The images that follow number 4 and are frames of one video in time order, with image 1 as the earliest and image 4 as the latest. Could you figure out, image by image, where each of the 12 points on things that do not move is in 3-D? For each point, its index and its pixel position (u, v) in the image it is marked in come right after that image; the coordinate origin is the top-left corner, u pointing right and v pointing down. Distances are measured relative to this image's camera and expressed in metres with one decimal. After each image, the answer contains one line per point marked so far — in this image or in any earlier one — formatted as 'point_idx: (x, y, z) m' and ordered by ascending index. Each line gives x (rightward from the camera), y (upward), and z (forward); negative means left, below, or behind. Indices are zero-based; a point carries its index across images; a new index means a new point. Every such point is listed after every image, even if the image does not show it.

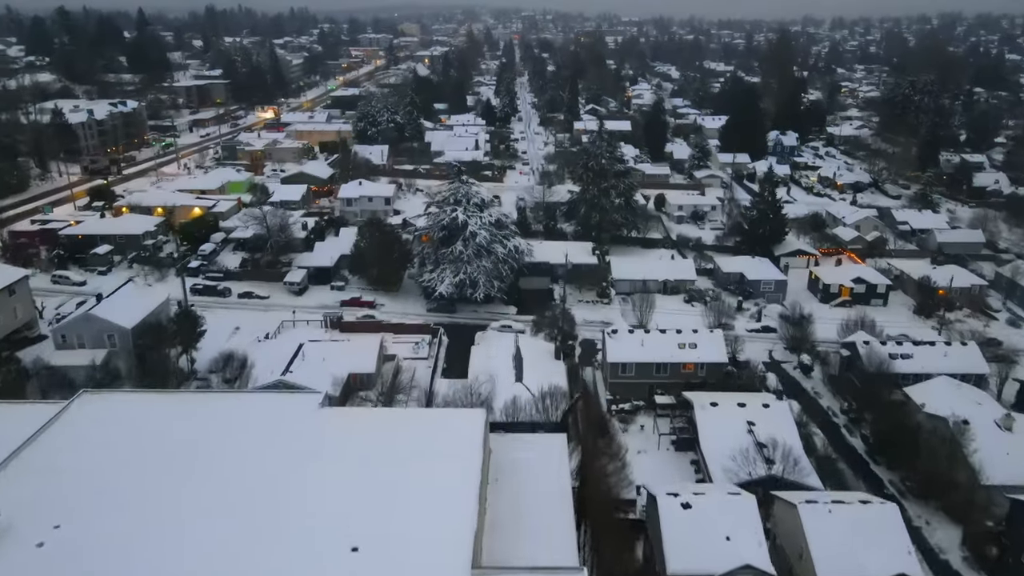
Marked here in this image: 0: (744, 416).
0: (+5.4, -3.0, +16.5) m
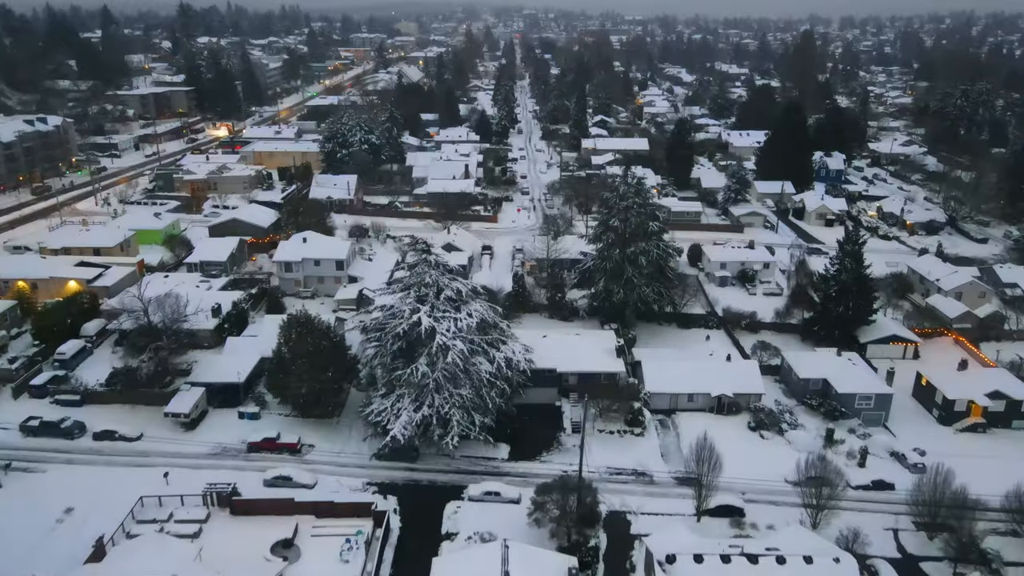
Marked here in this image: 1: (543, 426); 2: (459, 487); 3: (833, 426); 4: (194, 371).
0: (+5.2, -6.3, +8.3) m
1: (+0.9, -3.6, +18.8) m
2: (-1.2, -4.6, +16.2) m
3: (+8.8, -3.8, +19.4) m
4: (-8.5, -2.2, +18.9) m
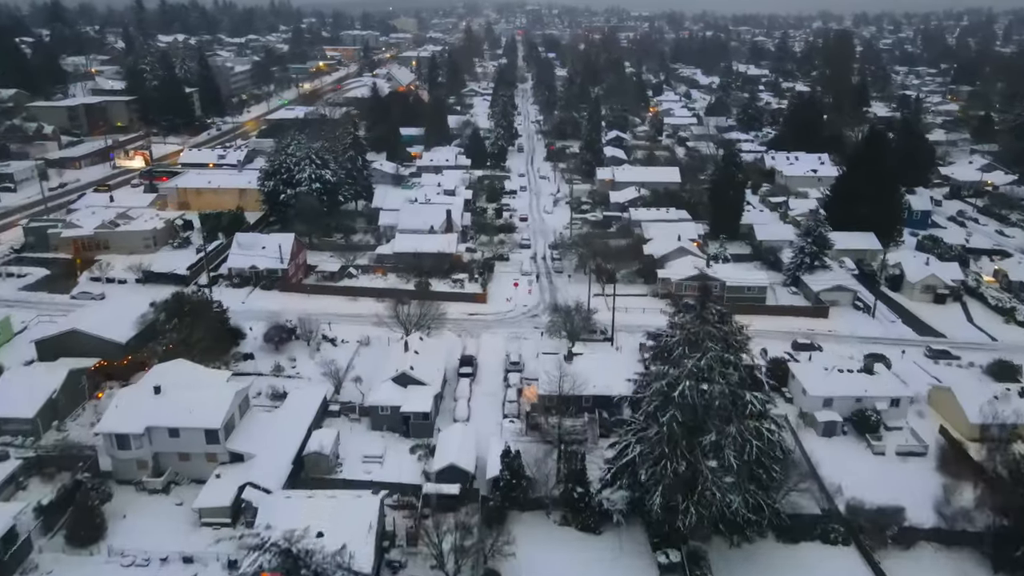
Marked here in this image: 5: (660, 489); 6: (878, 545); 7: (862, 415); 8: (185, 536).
0: (+4.8, -10.3, -1.8) m
1: (+0.6, -7.5, +8.7) m
2: (-1.5, -8.5, +6.2) m
3: (+8.6, -7.7, +9.3) m
4: (-8.8, -6.1, +8.9) m
5: (+3.0, -3.5, +13.7) m
6: (+7.6, -5.3, +14.4) m
7: (+9.1, -3.2, +18.1) m
8: (-6.3, -4.7, +13.6) m
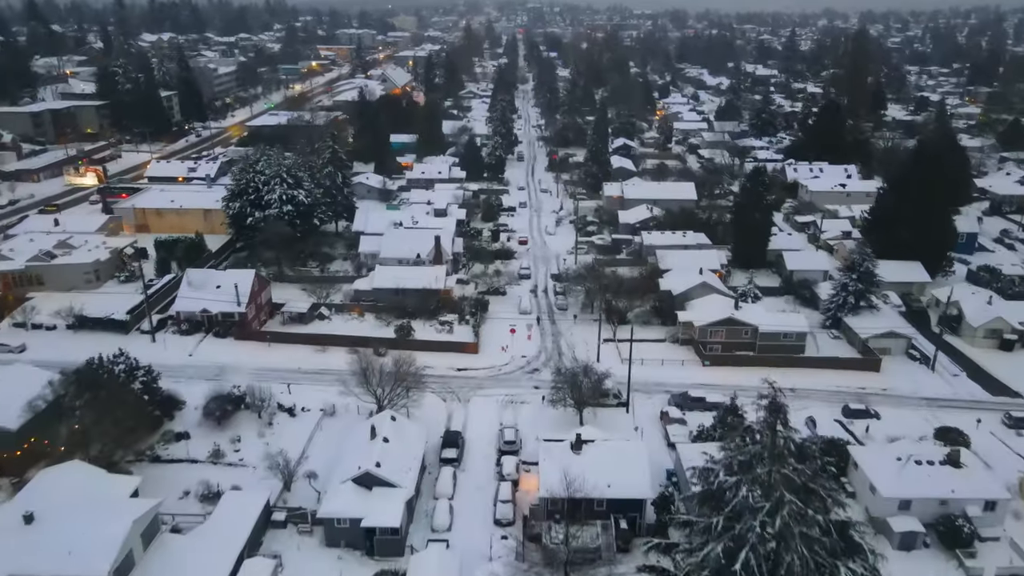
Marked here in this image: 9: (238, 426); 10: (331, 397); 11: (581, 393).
0: (+4.7, -11.8, -5.6) m
1: (+0.4, -9.1, +4.9) m
2: (-1.7, -10.0, +2.4) m
3: (+8.4, -9.3, +5.5) m
4: (-8.9, -7.7, +5.0) m
5: (+2.8, -5.0, +9.8) m
6: (+7.4, -6.8, +10.6) m
7: (+8.9, -4.7, +14.2) m
8: (-6.4, -6.3, +9.8) m
9: (-6.6, -3.3, +17.0) m
10: (-4.8, -2.8, +18.7) m
11: (+1.8, -2.6, +17.8) m
